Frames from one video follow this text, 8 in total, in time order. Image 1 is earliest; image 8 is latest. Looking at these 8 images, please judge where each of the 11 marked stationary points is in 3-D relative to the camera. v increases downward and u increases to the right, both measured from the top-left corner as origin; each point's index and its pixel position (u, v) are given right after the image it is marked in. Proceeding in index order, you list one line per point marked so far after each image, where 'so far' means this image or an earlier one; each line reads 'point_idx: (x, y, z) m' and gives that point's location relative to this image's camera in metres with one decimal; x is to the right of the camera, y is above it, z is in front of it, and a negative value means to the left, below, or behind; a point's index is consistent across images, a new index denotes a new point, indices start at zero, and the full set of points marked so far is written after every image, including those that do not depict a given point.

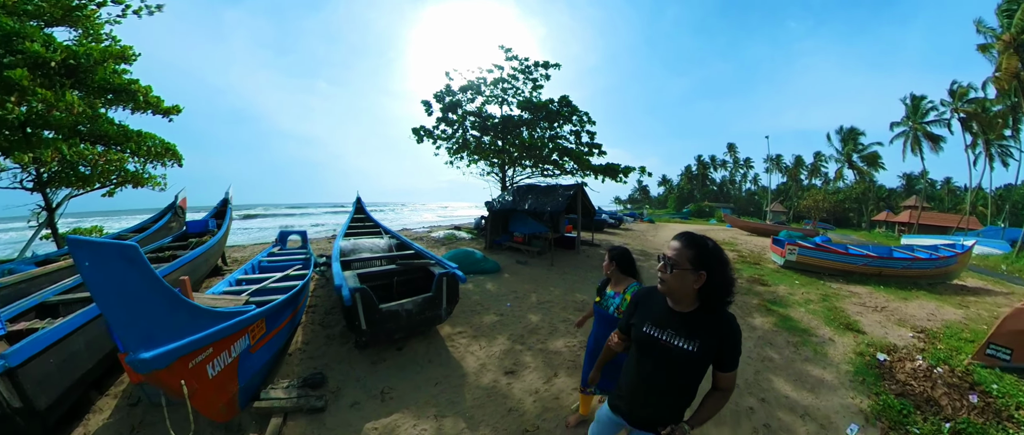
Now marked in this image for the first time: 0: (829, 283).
0: (+10.2, -2.0, +10.7) m
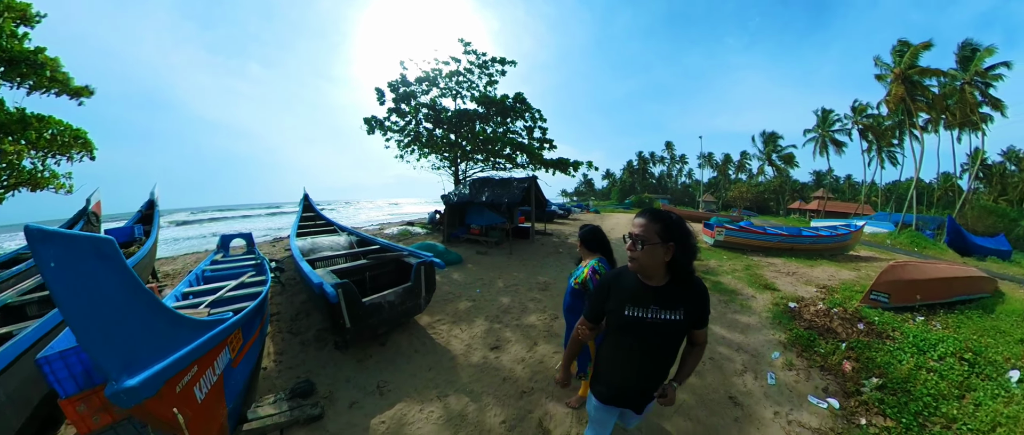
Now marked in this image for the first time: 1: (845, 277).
0: (+8.7, -1.4, +12.5) m
1: (+9.6, -1.8, +10.0) m
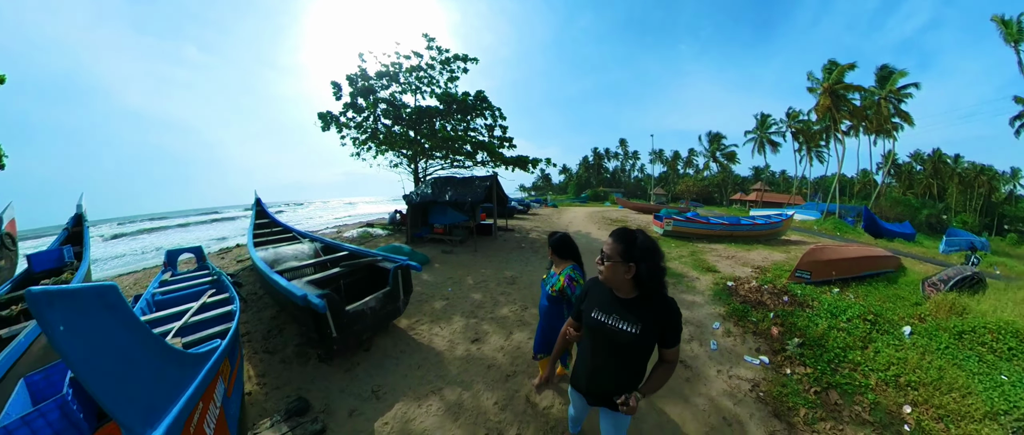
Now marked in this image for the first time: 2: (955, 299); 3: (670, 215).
0: (+7.4, -1.0, +13.6) m
1: (+8.6, -1.4, +11.2) m
2: (+7.8, -1.5, +5.9) m
3: (+7.1, +0.1, +15.6) m
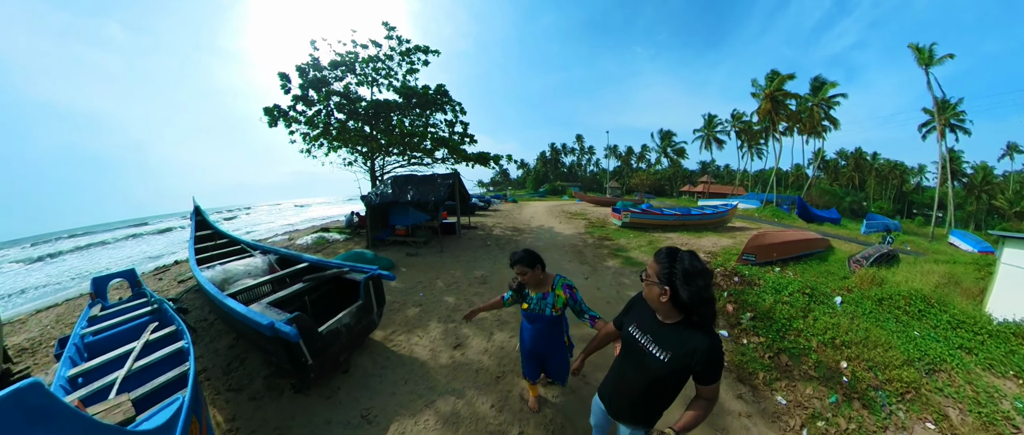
0: (+6.0, -0.6, +14.3) m
1: (+7.5, -0.9, +12.0) m
2: (+7.2, -1.1, +6.8) m
3: (+5.5, +0.5, +16.2) m
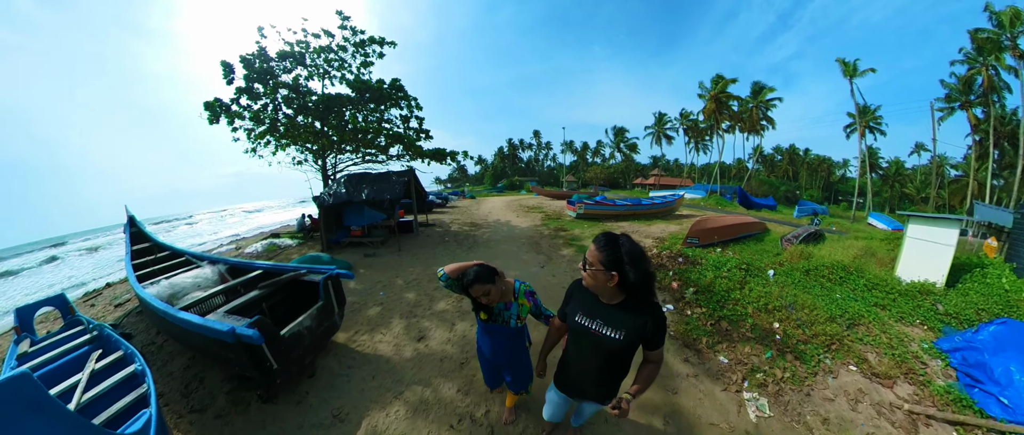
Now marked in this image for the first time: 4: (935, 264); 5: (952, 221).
0: (+4.3, -0.2, +14.7) m
1: (+6.0, -0.4, +12.7) m
2: (+6.4, -0.6, +7.4) m
3: (+3.5, +1.0, +16.6) m
4: (+8.2, -0.9, +6.6) m
5: (+8.2, -0.1, +6.2) m
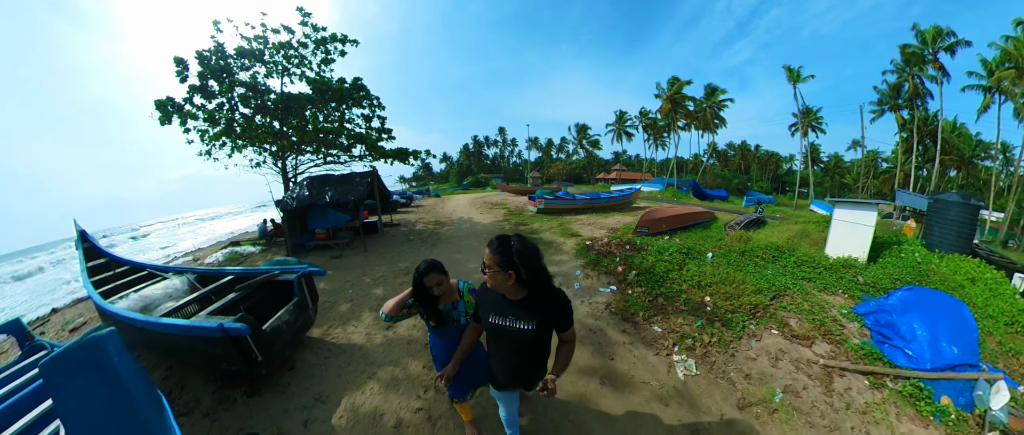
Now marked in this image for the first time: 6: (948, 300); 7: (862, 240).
0: (+2.7, +0.1, +15.0) m
1: (+4.6, -0.1, +13.1) m
2: (+5.4, -0.3, +7.9) m
3: (+1.7, +1.2, +16.8) m
4: (+7.4, -0.5, +7.3) m
5: (+7.3, +0.3, +6.9) m
6: (+4.5, -0.8, +3.6) m
7: (+7.4, -0.5, +7.2) m
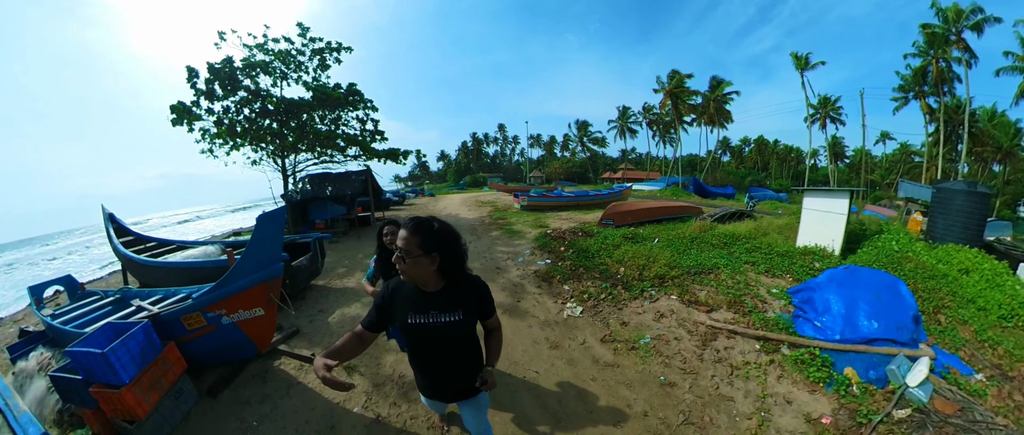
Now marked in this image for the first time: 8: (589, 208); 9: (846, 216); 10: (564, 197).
0: (+2.3, +0.2, +15.1) m
1: (+4.1, 0.0, +13.2) m
2: (+4.9, -0.1, +7.9) m
3: (+1.3, +1.3, +16.9) m
4: (+6.8, -0.3, +7.3) m
5: (+6.7, +0.5, +6.9) m
6: (+3.9, -0.6, +3.6) m
7: (+6.8, -0.2, +7.2) m
8: (+3.6, +0.4, +15.5) m
9: (+6.8, 0.0, +7.0) m
10: (+2.8, +1.0, +15.3) m
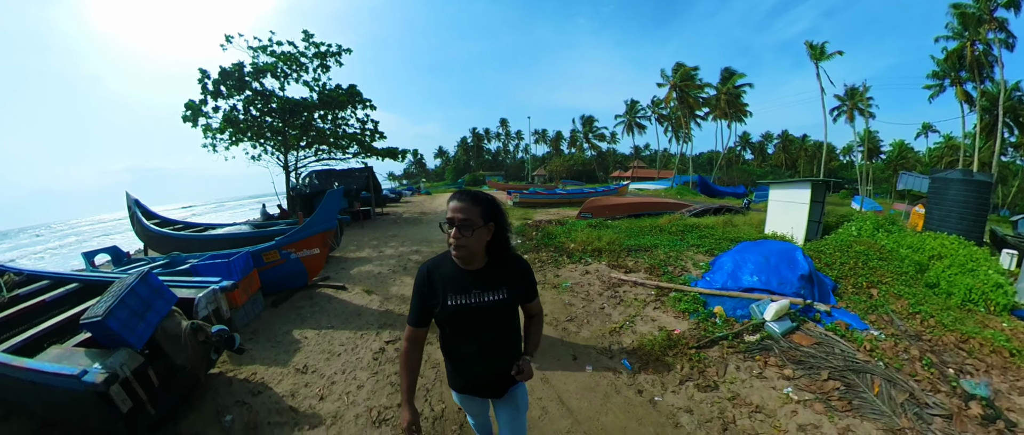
0: (+2.3, +0.4, +16.0) m
1: (+4.1, +0.2, +14.0) m
2: (+4.7, 0.0, +8.8) m
3: (+1.3, +1.4, +17.8) m
4: (+6.6, -0.1, +8.1) m
5: (+6.5, +0.7, +7.7) m
6: (+3.6, -0.5, +4.5) m
7: (+6.6, -0.1, +8.0) m
8: (+3.6, +0.5, +16.4) m
9: (+6.6, +0.2, +7.7) m
10: (+2.8, +1.2, +16.2) m
